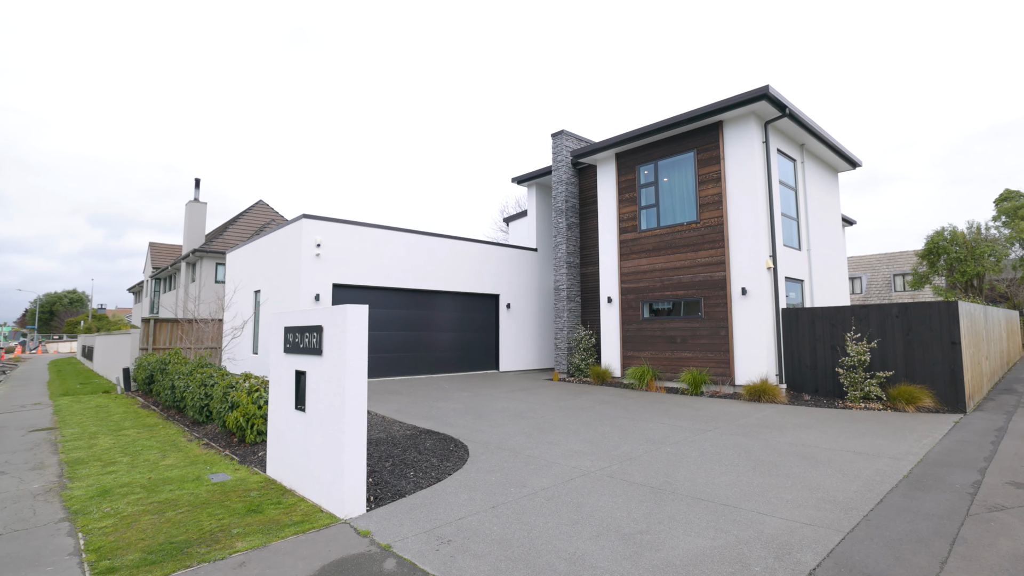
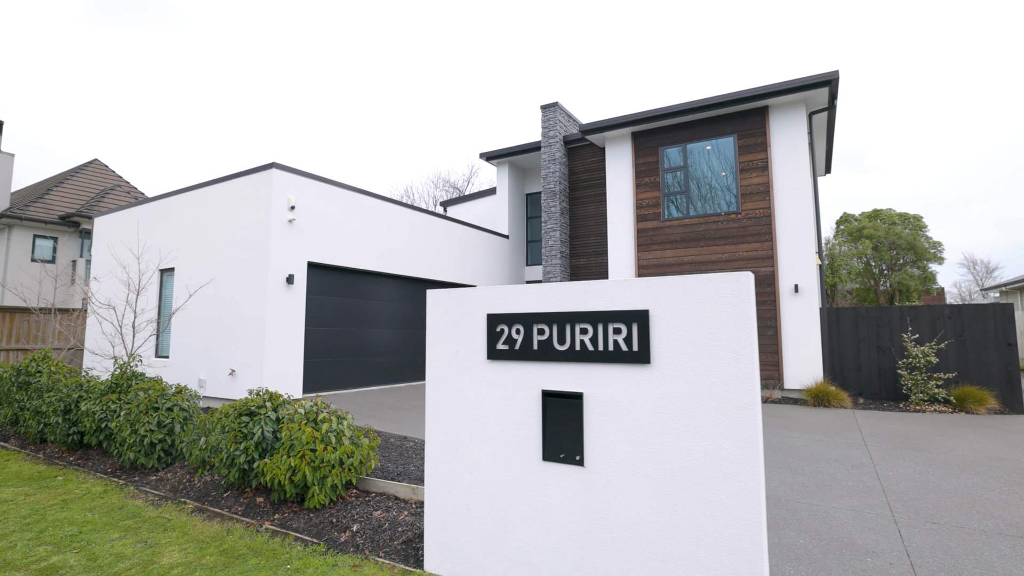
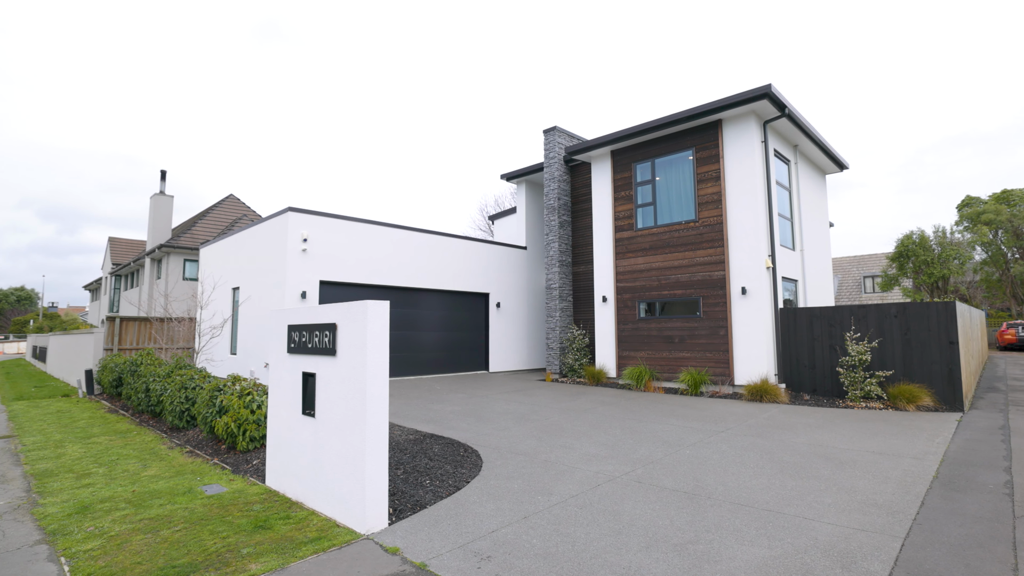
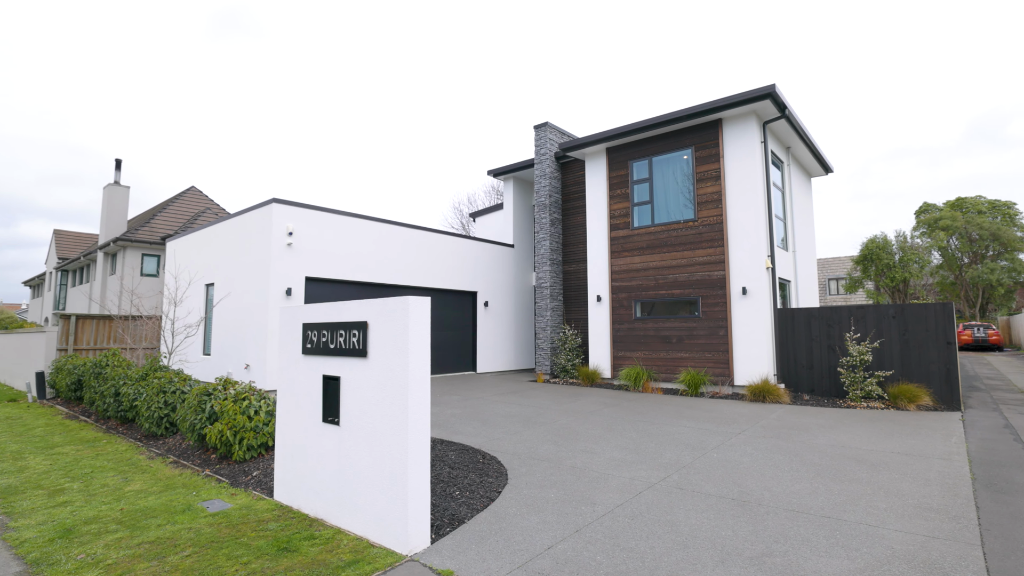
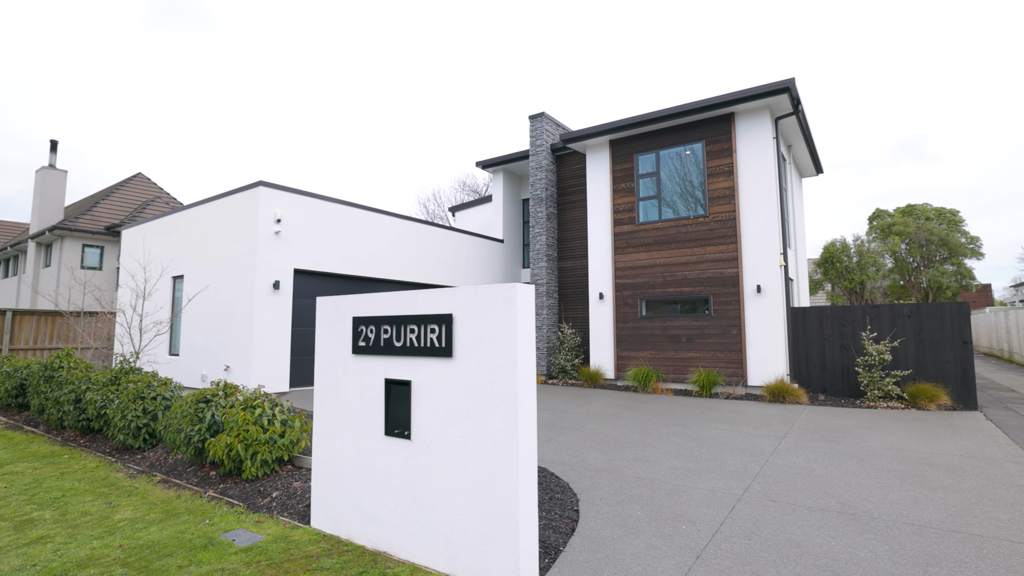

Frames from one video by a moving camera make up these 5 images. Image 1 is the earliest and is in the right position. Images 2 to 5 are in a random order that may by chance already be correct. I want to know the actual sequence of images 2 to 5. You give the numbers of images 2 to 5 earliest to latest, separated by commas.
3, 4, 5, 2
